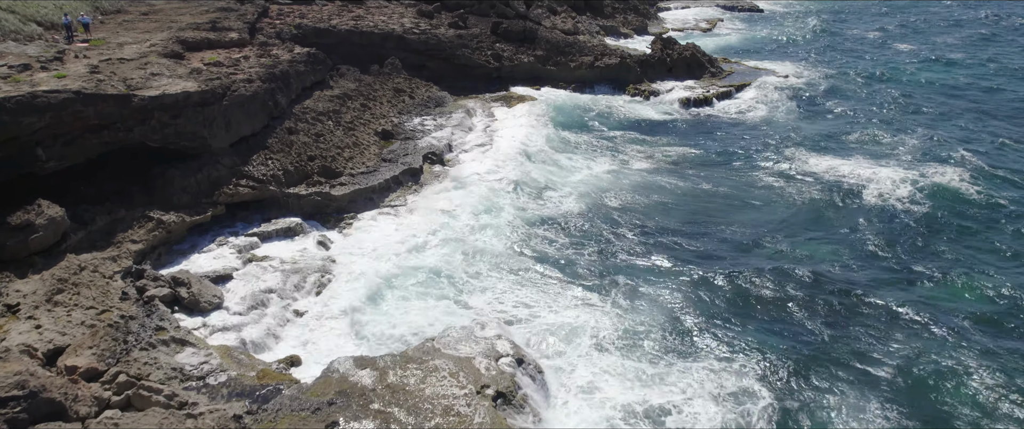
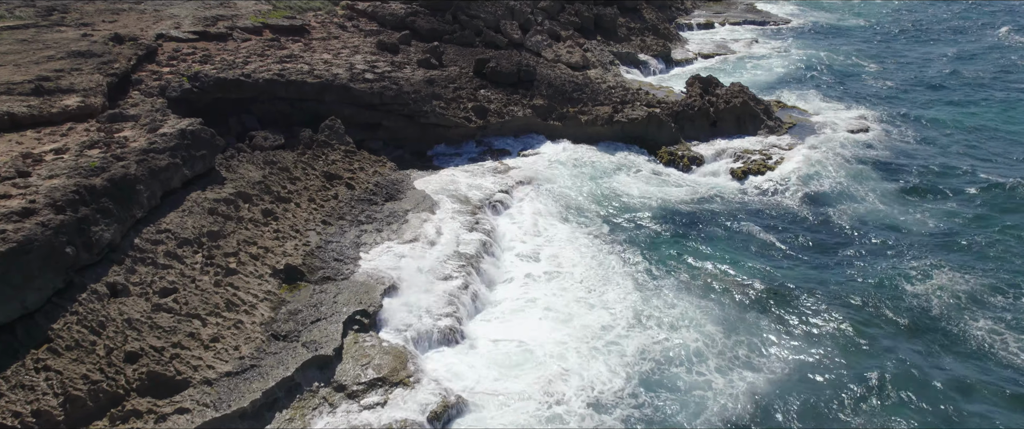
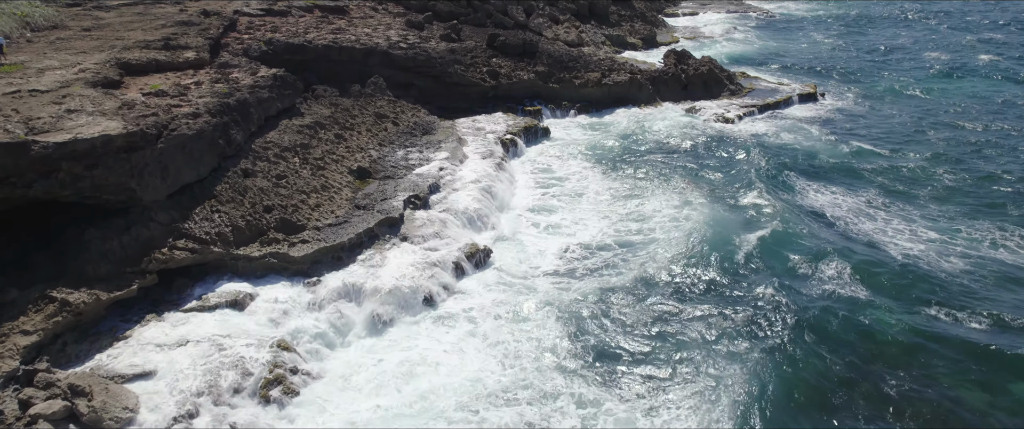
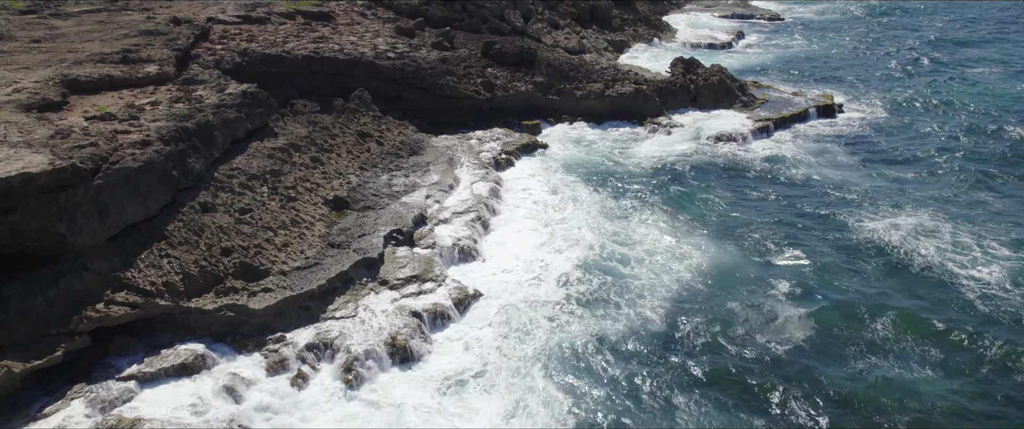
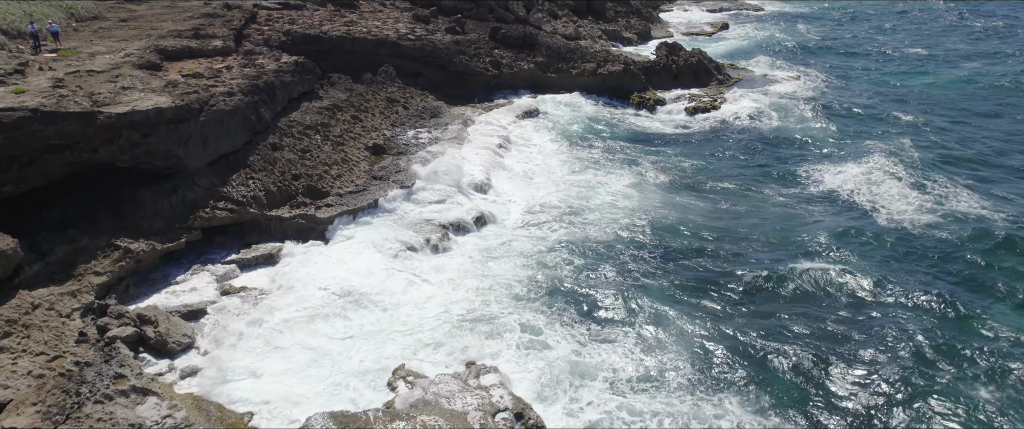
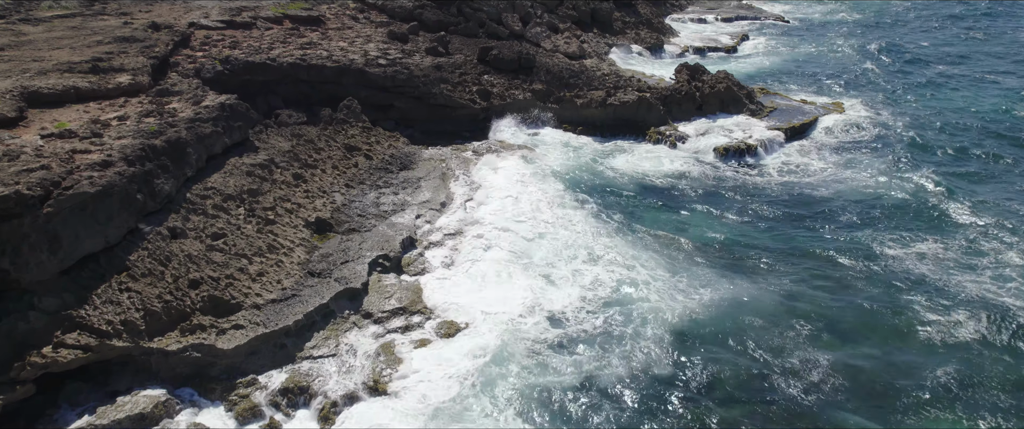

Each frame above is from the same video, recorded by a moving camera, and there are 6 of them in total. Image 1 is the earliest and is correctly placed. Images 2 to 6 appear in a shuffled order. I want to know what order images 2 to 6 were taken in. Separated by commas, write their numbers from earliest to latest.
5, 3, 4, 6, 2
